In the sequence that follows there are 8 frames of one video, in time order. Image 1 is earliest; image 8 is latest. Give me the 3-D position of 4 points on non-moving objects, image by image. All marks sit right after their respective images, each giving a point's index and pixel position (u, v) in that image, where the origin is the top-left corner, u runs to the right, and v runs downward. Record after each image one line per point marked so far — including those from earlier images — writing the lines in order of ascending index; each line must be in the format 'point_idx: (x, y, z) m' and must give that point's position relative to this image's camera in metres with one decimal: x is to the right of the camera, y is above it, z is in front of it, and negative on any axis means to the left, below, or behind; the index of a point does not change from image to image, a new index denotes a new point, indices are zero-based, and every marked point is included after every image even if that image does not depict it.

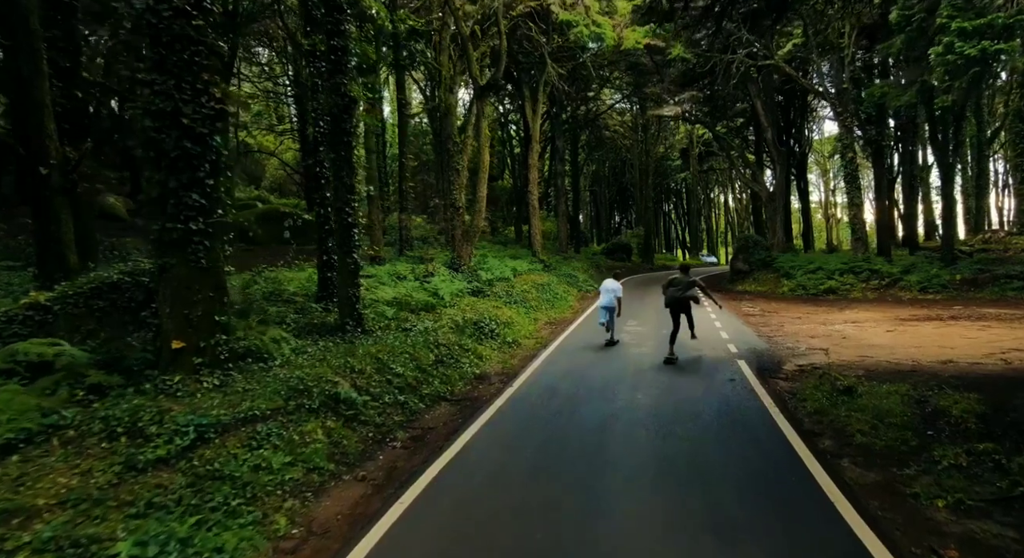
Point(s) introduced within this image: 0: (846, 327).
0: (+9.8, -1.4, +15.7) m
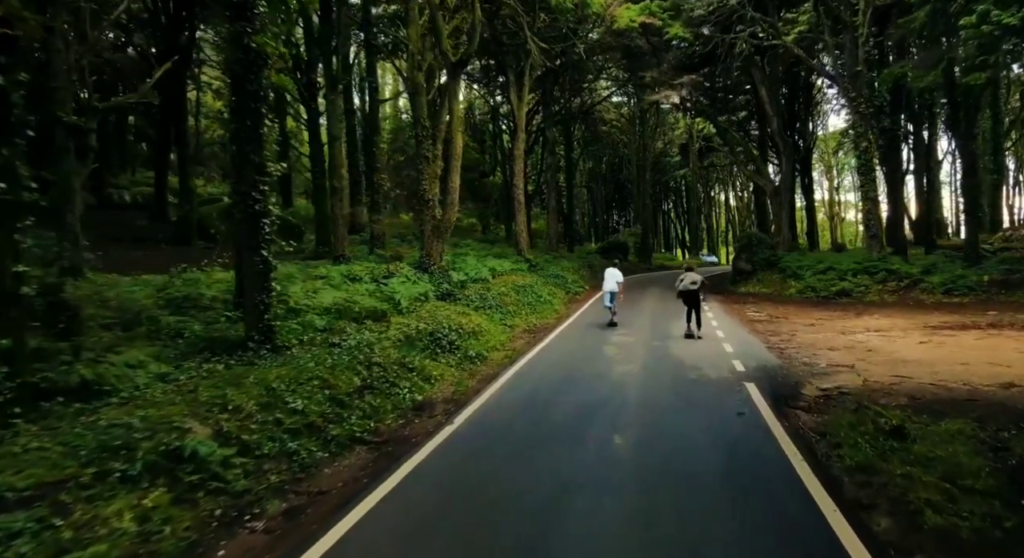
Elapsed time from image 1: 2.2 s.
0: (+9.1, -1.5, +13.6) m
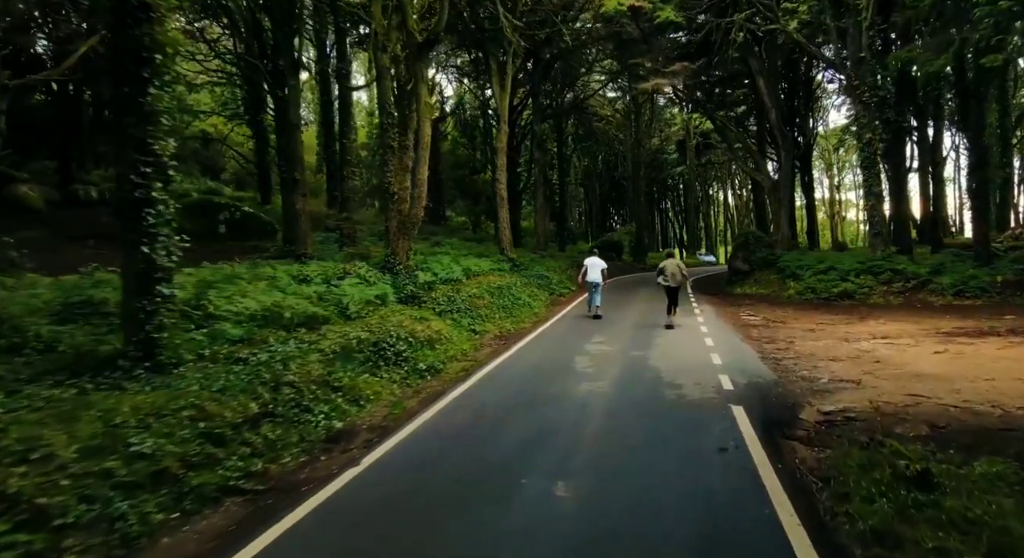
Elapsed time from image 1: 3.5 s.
0: (+8.3, -1.5, +12.1) m
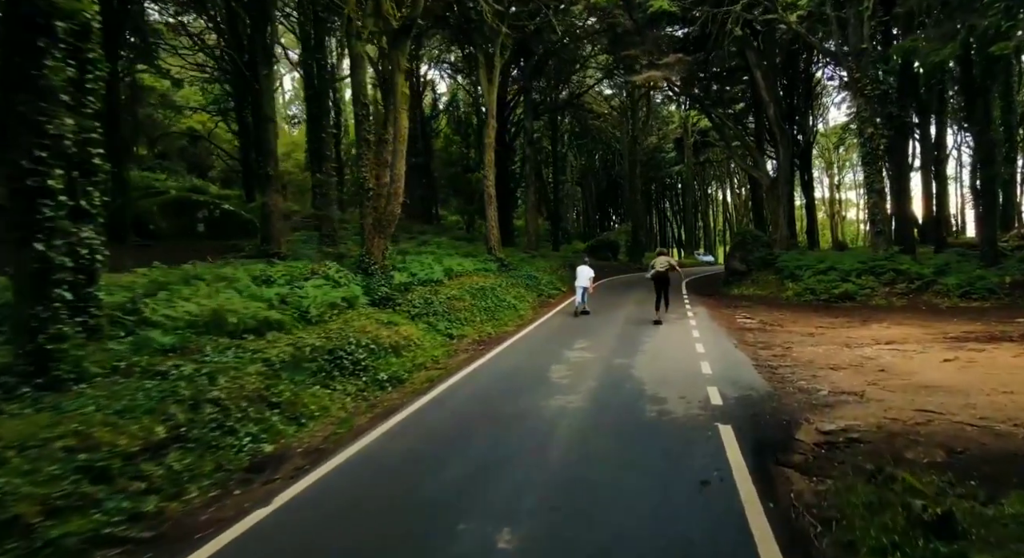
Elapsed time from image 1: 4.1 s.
0: (+7.8, -1.5, +11.3) m
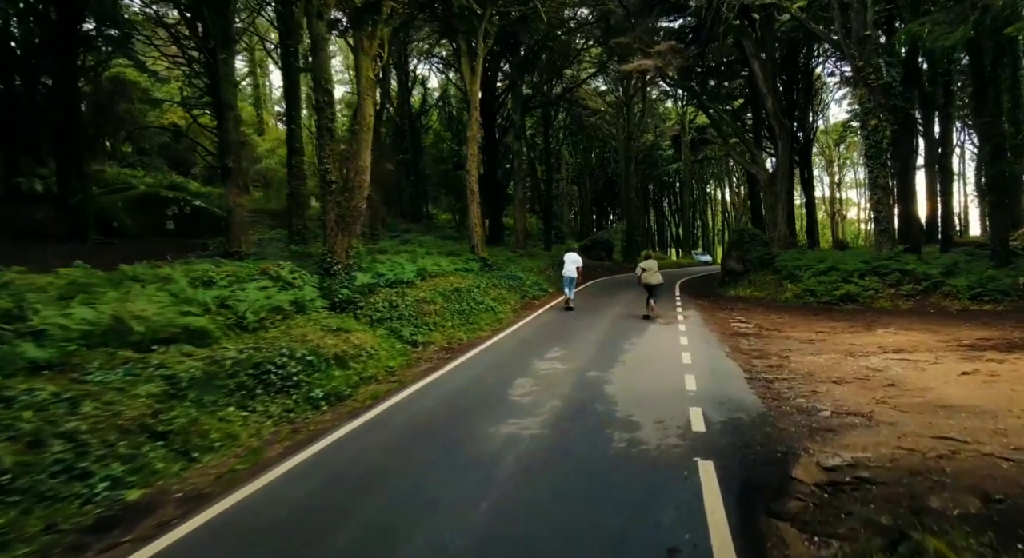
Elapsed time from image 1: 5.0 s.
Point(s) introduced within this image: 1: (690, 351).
0: (+7.1, -1.5, +10.1) m
1: (+3.7, -1.5, +11.0) m
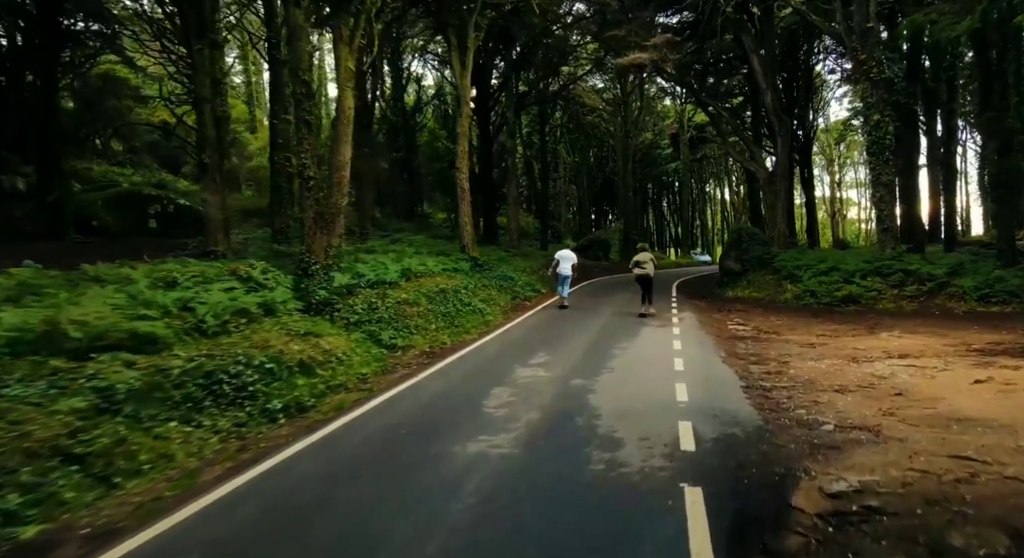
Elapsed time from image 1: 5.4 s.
0: (+6.8, -1.6, +9.4) m
1: (+3.3, -1.5, +10.4) m
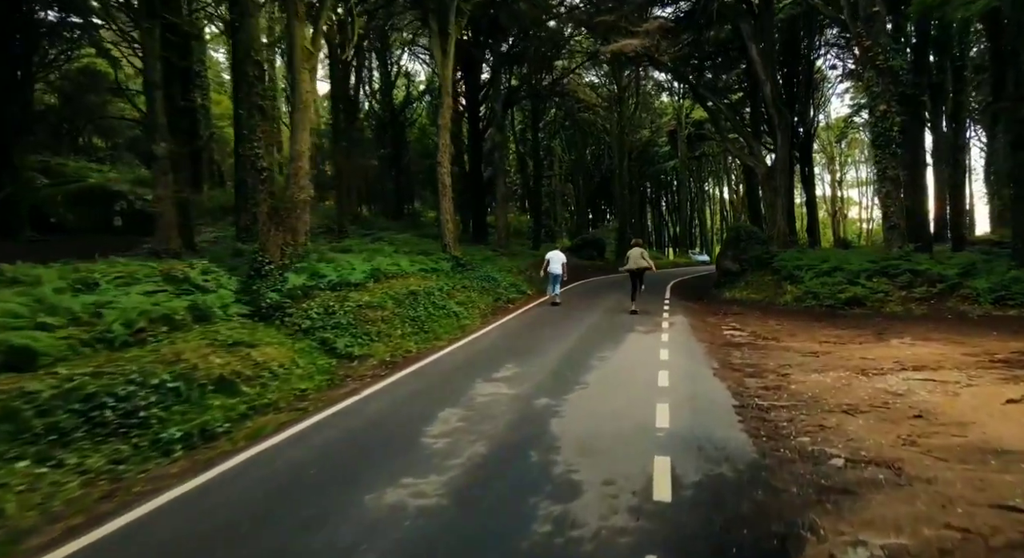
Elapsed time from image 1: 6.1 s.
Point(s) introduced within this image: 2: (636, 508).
0: (+6.2, -1.6, +8.2) m
1: (+2.7, -1.6, +9.2) m
2: (+1.0, -1.8, +4.3) m
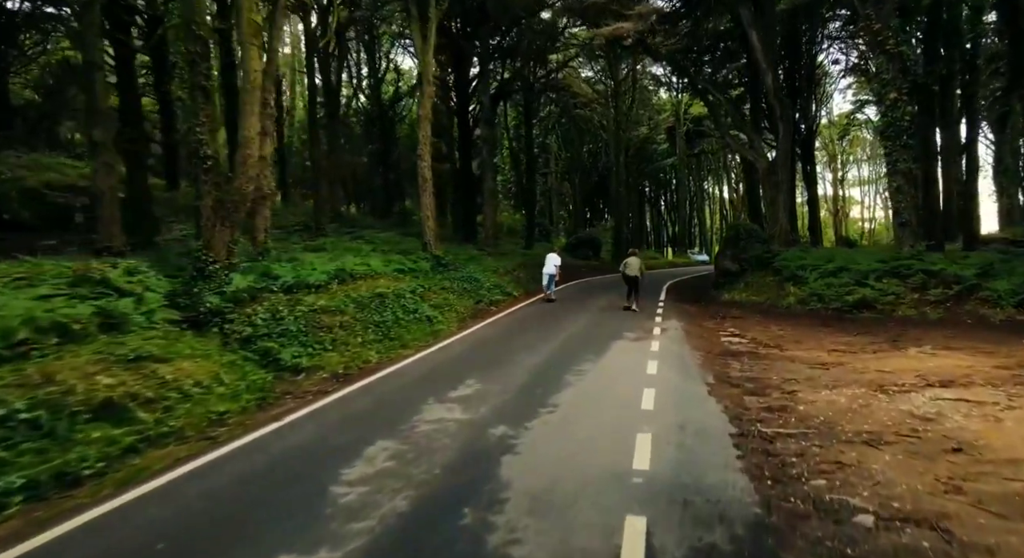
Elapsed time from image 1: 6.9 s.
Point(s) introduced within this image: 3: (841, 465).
0: (+5.6, -1.6, +7.0) m
1: (+2.2, -1.6, +7.9) m
2: (+0.5, -1.9, +3.0) m
3: (+3.4, -1.9, +5.5) m
